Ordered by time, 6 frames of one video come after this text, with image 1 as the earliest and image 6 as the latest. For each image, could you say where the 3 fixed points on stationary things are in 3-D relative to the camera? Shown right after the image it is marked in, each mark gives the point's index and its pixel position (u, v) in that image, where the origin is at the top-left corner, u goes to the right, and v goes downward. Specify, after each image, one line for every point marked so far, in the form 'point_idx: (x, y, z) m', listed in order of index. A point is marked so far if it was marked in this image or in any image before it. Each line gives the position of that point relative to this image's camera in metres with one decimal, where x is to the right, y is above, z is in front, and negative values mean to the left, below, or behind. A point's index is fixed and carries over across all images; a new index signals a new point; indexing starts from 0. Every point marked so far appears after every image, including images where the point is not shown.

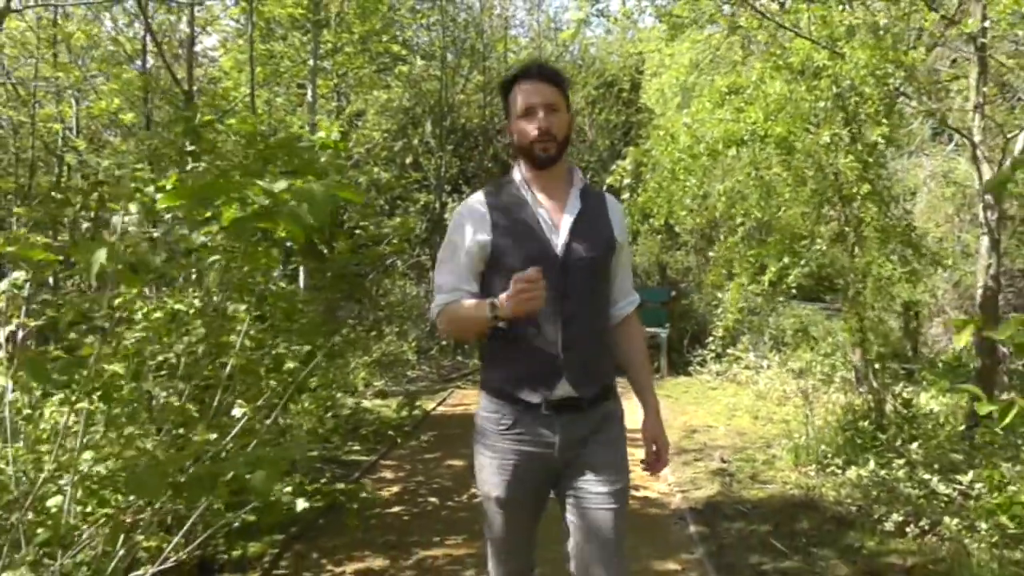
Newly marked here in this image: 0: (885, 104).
0: (+2.1, +1.1, +5.9) m
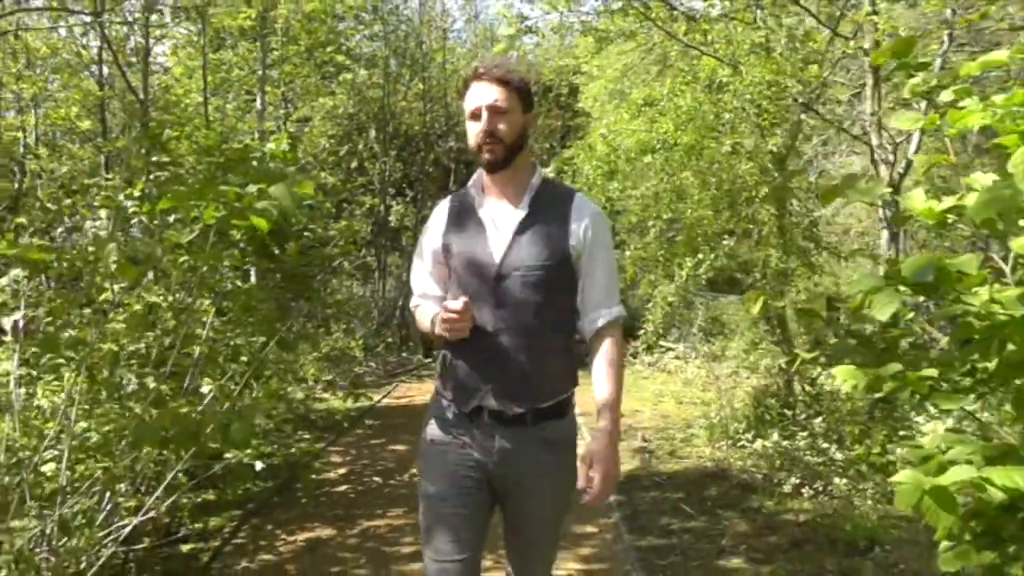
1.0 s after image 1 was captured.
0: (+1.7, +1.1, +6.6) m
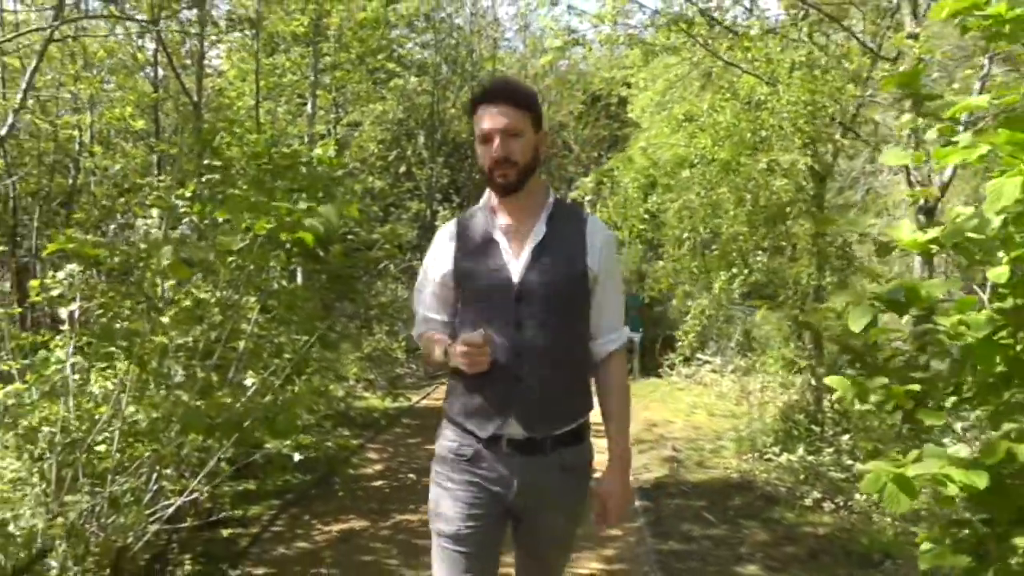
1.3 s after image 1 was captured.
0: (+2.0, +1.0, +6.7) m
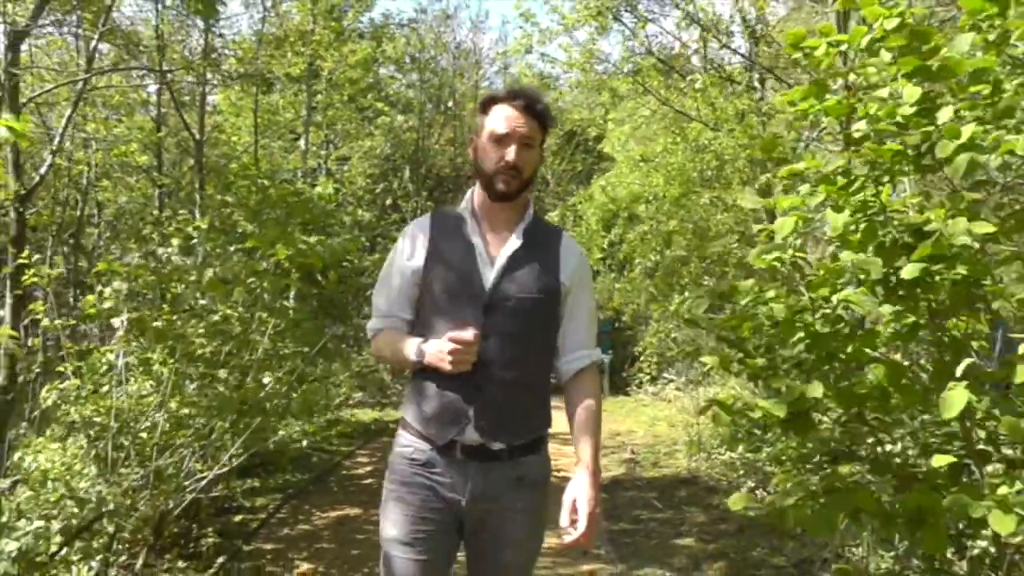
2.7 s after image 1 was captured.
0: (+1.8, +0.9, +7.7) m
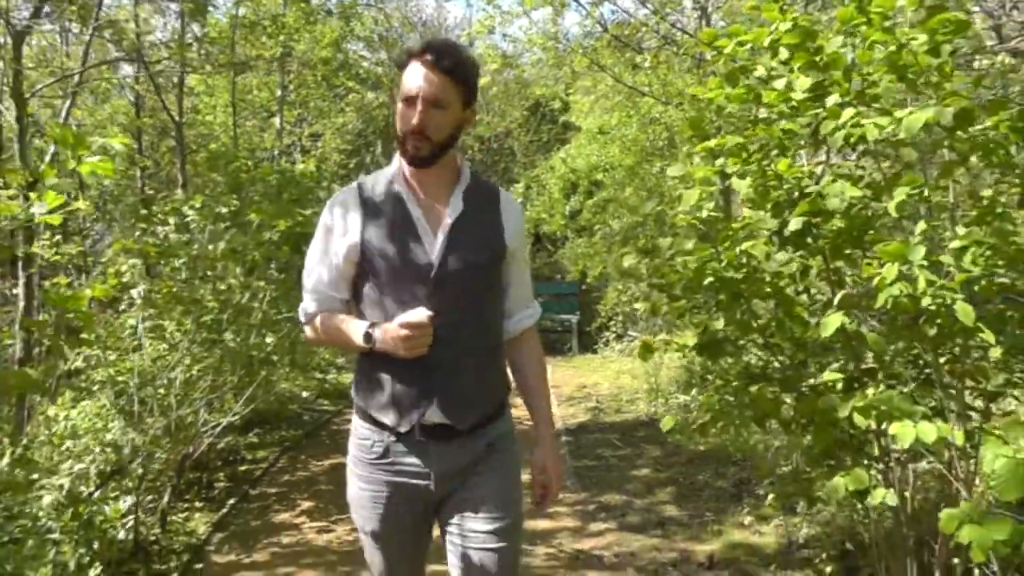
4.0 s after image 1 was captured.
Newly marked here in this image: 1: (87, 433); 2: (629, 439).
0: (+1.5, +1.2, +8.4) m
1: (-2.0, -0.7, +5.0) m
2: (+0.9, -1.1, +7.6) m
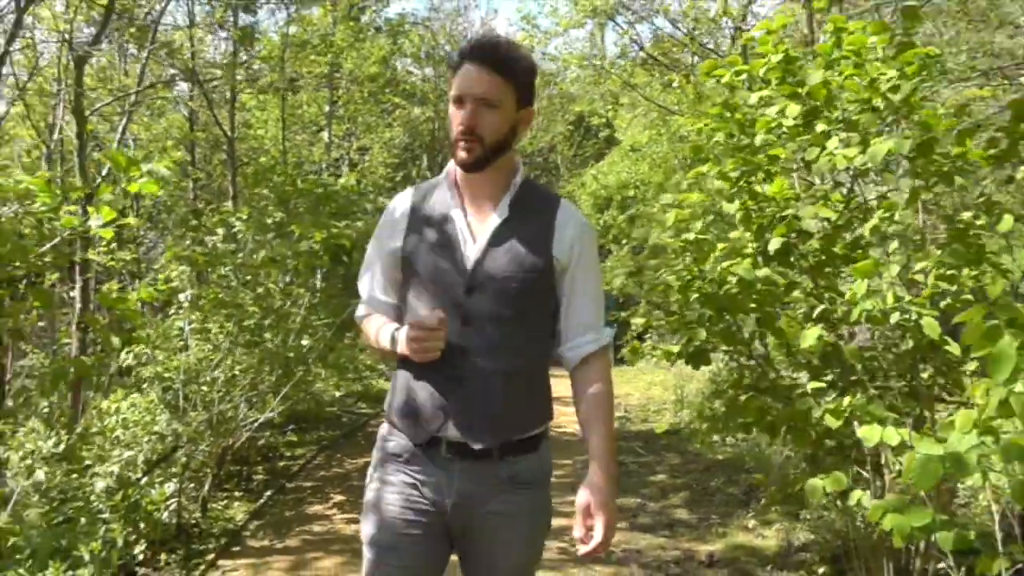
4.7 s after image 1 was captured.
0: (+1.8, +1.1, +8.7) m
1: (-1.9, -0.7, +5.4) m
2: (+1.1, -1.2, +7.9) m
